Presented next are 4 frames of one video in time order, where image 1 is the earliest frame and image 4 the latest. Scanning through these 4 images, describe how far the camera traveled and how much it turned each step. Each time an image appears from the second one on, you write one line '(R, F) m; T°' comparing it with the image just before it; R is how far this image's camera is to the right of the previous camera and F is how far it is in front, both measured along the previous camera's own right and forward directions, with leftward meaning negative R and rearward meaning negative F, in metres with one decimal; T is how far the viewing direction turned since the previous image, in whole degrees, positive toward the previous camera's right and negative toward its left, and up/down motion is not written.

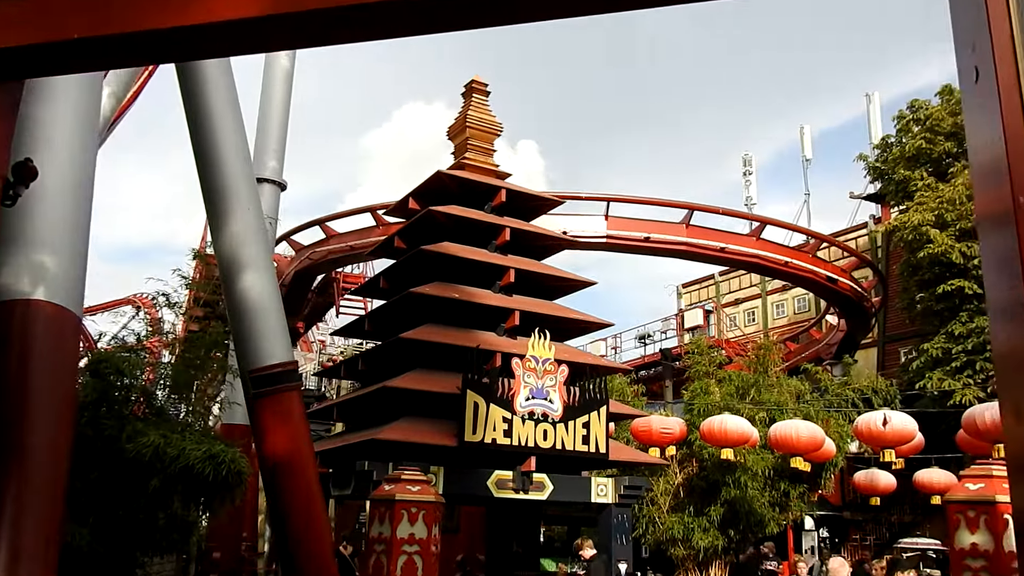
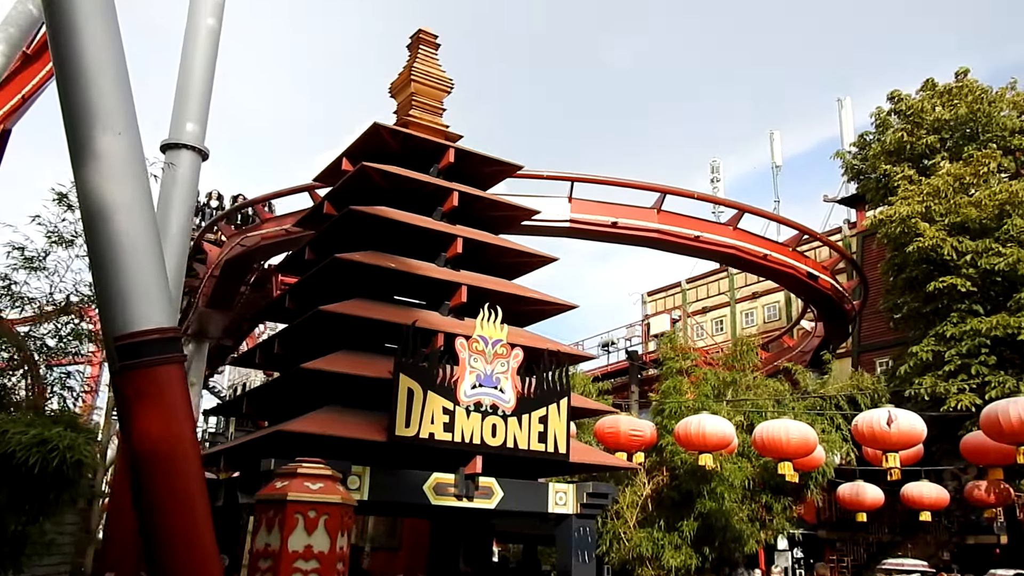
(+0.1, +1.4) m; +2°
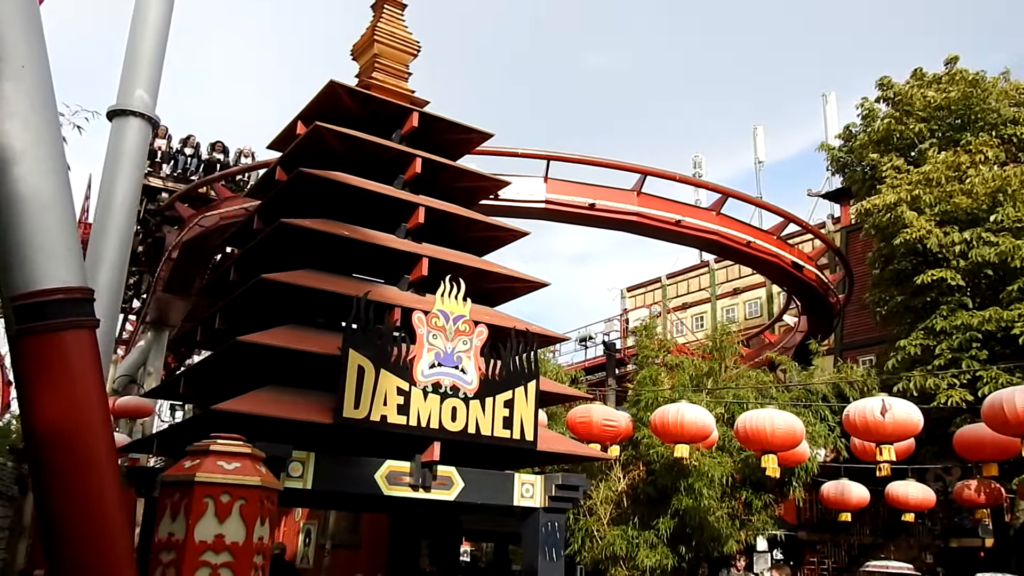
(+0.1, +0.6) m; +1°
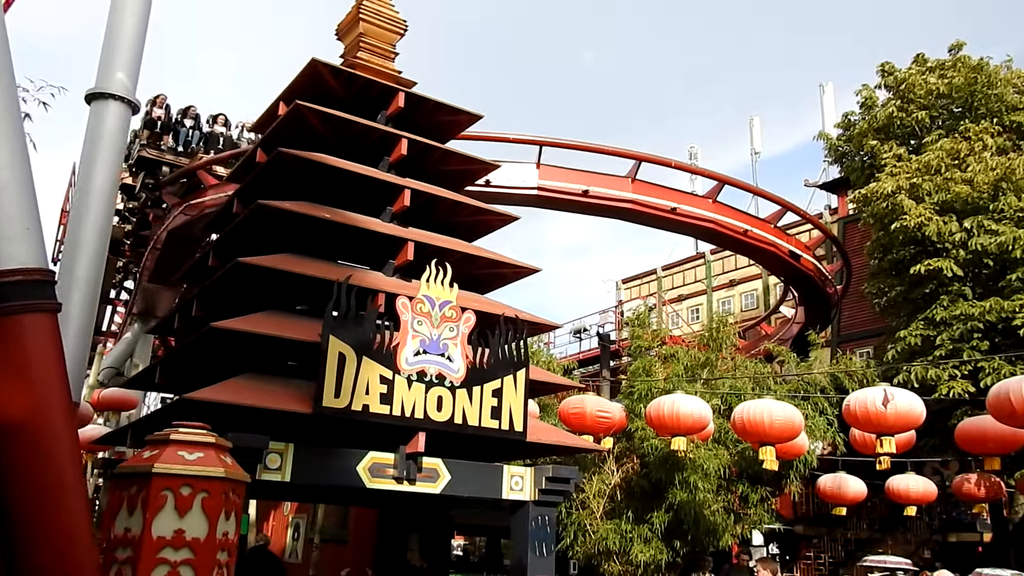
(+0.1, +0.3) m; 0°
